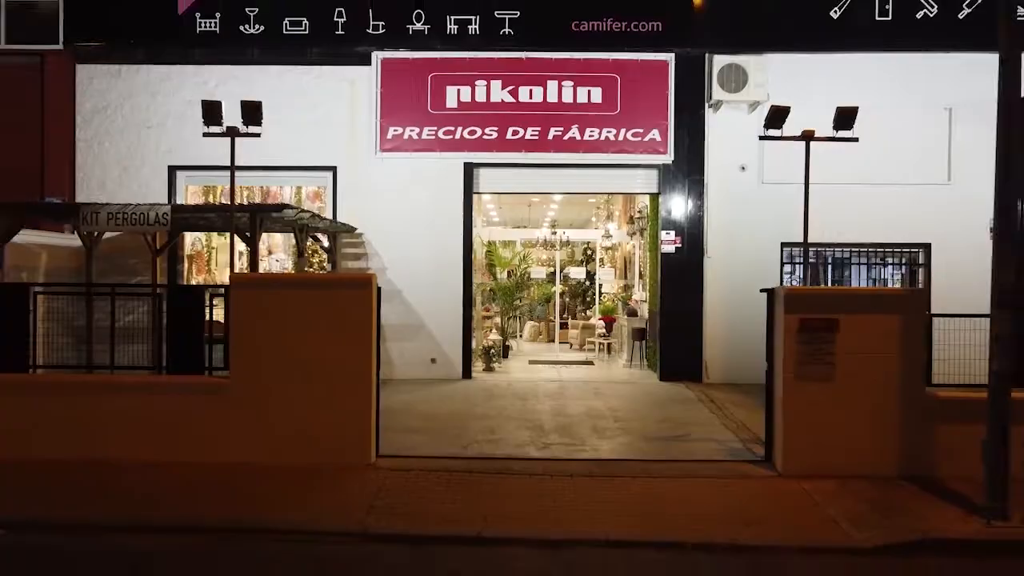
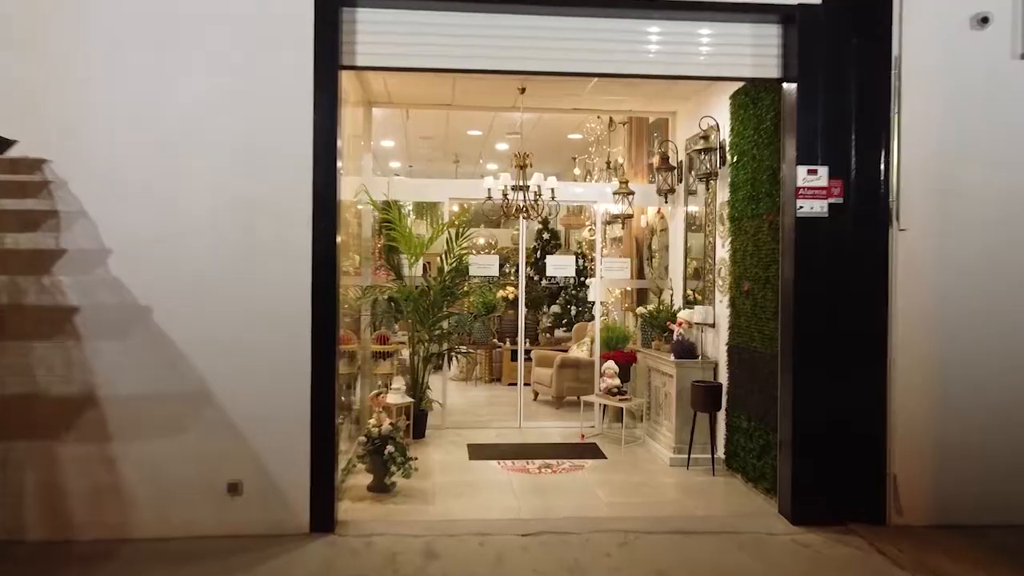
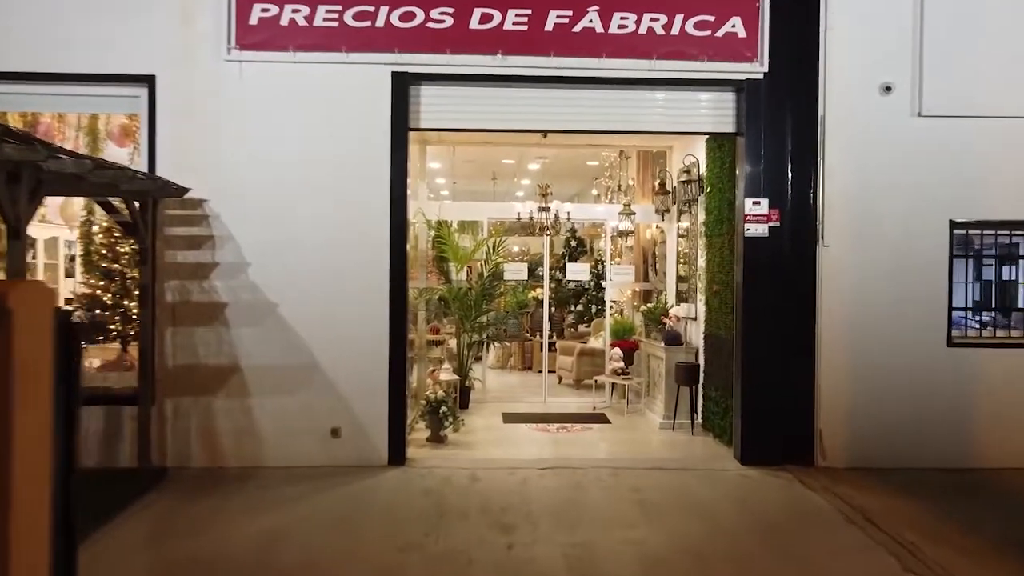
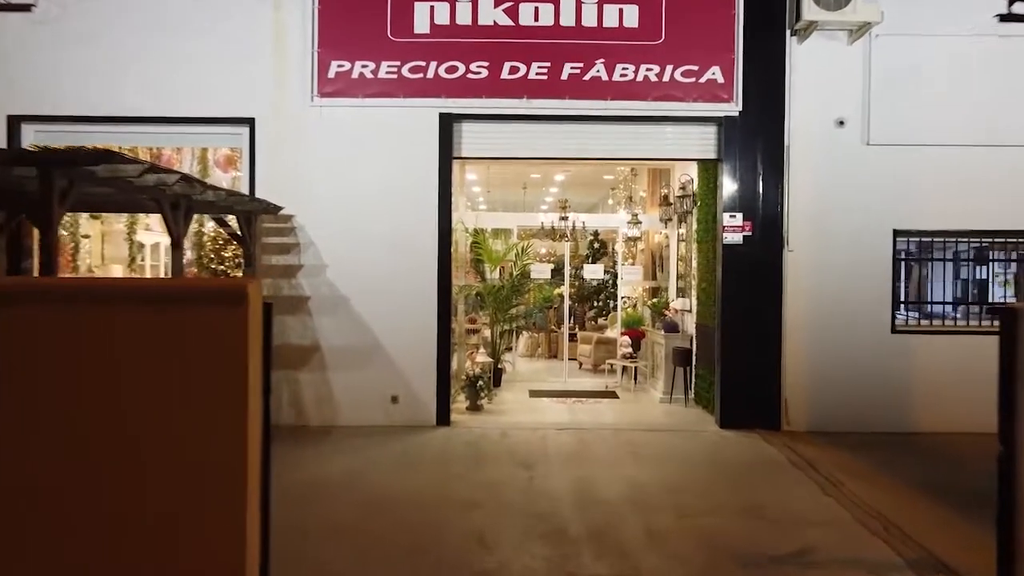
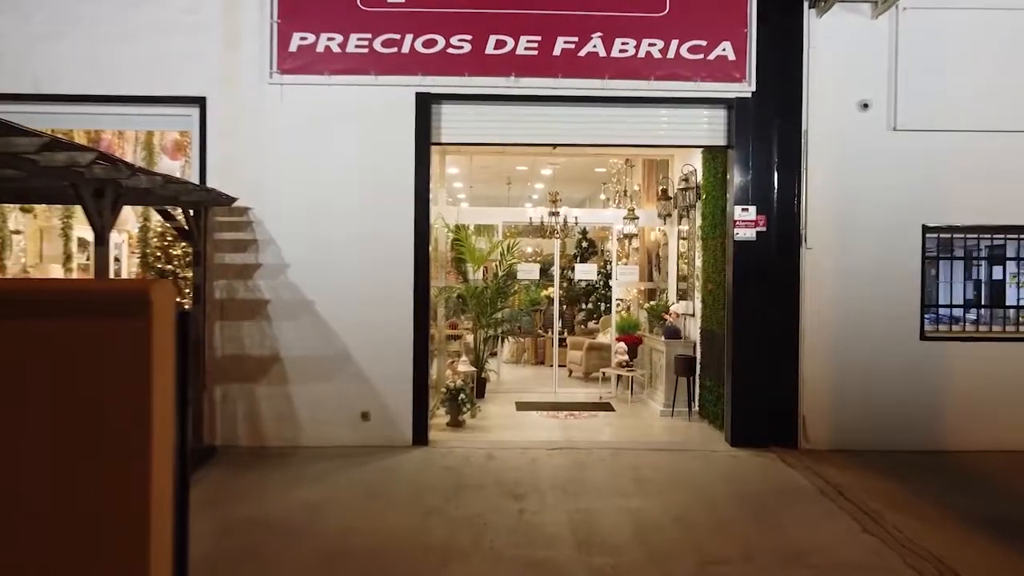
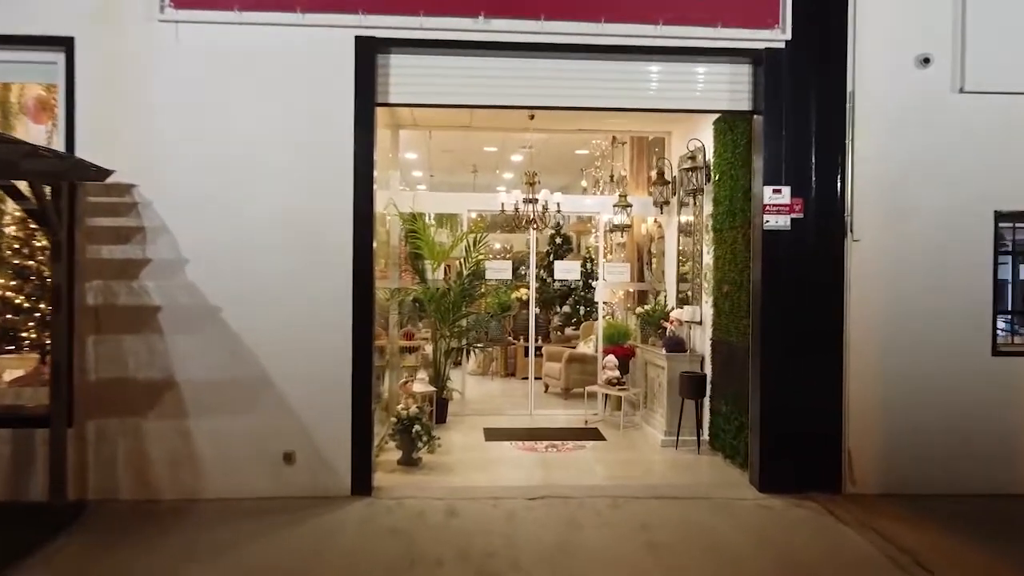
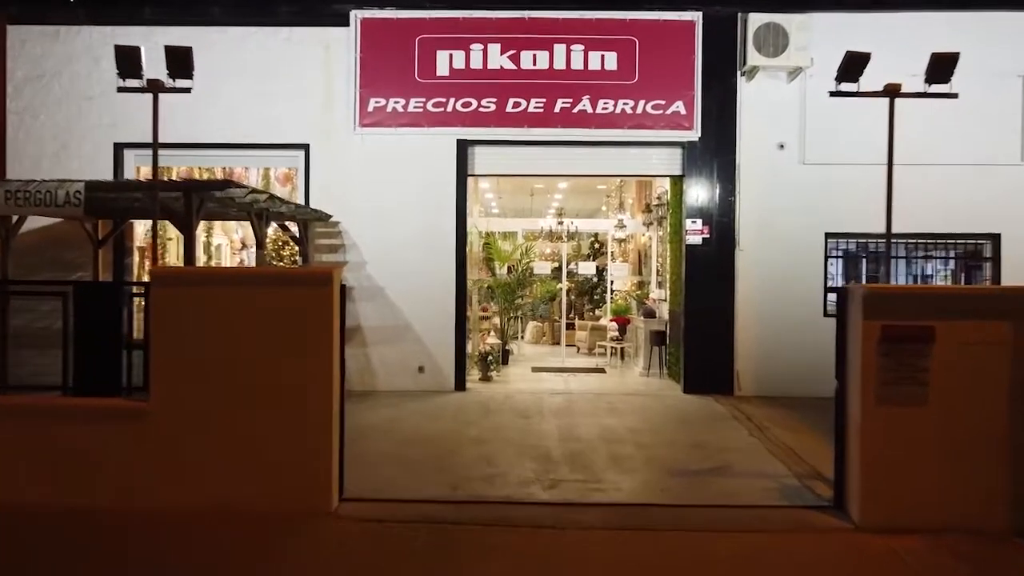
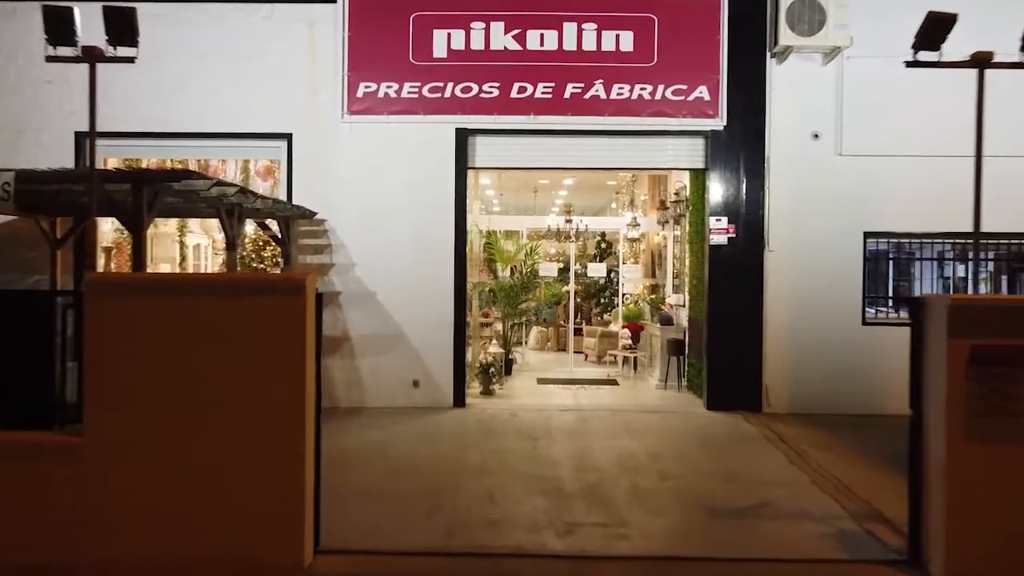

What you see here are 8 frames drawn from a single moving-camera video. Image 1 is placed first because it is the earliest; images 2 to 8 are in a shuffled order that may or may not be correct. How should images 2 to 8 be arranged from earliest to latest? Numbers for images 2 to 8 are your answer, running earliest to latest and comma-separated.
7, 8, 4, 5, 3, 6, 2
